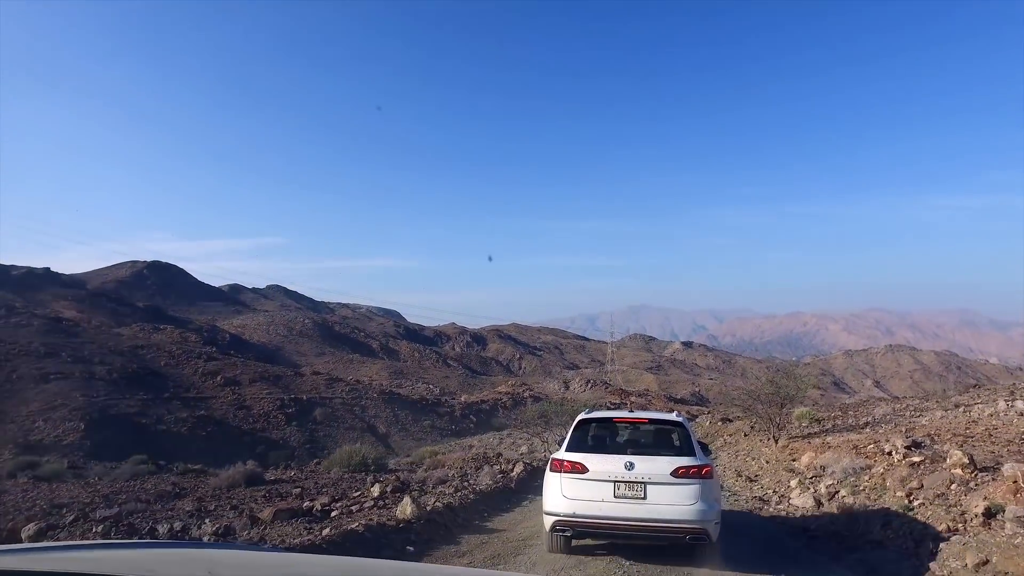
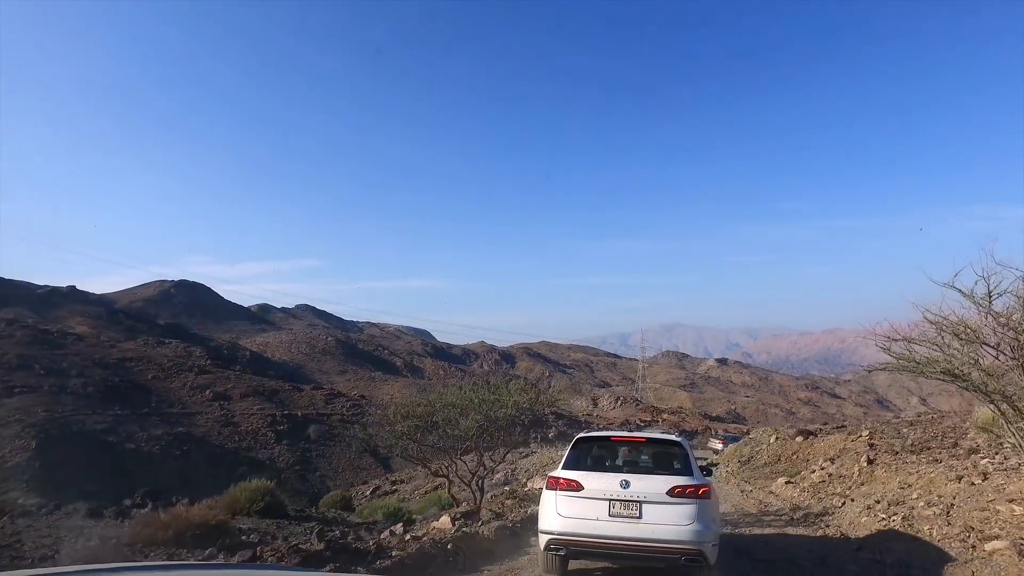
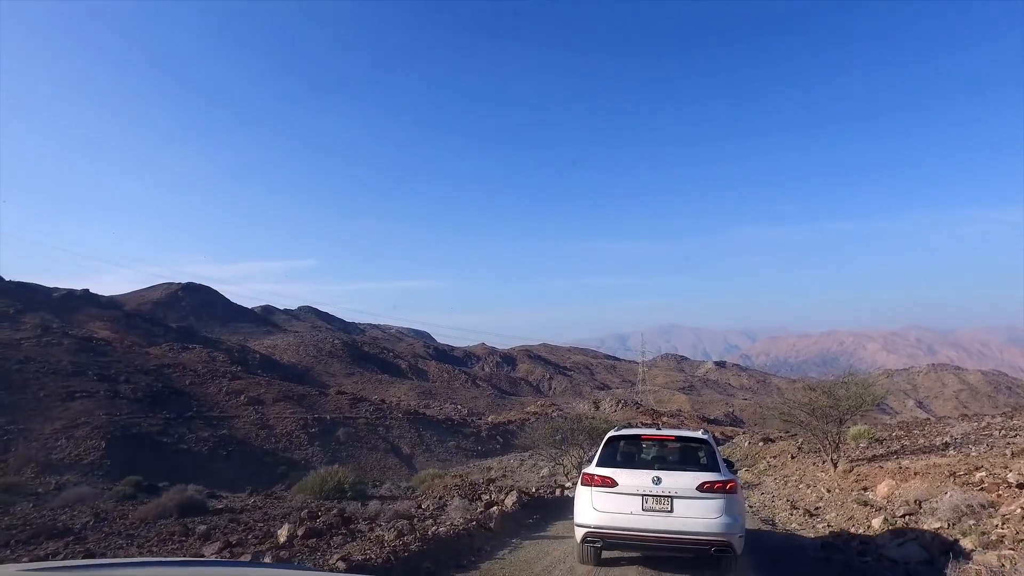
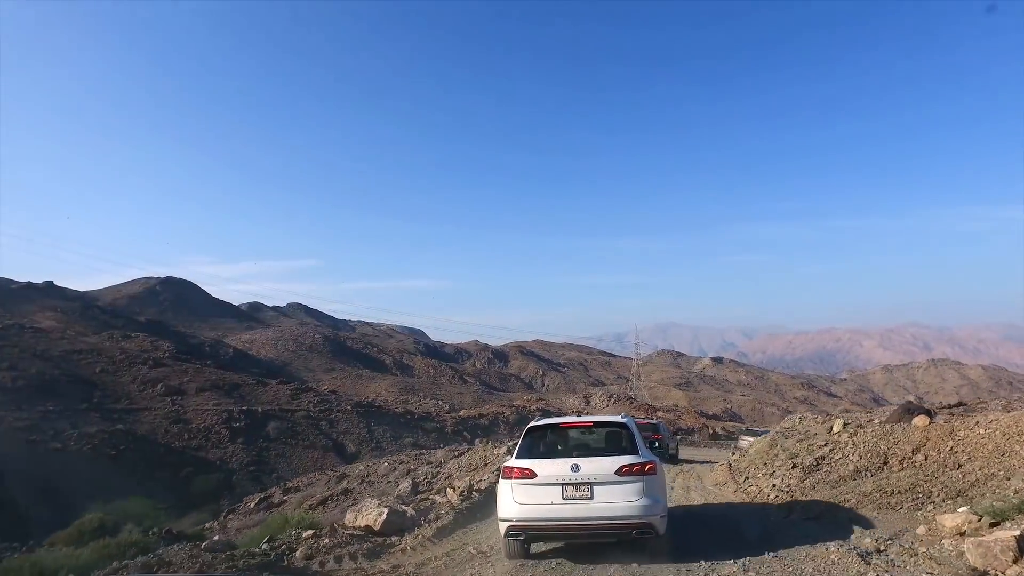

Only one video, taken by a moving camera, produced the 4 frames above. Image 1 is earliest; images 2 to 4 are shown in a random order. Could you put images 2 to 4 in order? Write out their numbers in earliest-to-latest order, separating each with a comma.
3, 2, 4
